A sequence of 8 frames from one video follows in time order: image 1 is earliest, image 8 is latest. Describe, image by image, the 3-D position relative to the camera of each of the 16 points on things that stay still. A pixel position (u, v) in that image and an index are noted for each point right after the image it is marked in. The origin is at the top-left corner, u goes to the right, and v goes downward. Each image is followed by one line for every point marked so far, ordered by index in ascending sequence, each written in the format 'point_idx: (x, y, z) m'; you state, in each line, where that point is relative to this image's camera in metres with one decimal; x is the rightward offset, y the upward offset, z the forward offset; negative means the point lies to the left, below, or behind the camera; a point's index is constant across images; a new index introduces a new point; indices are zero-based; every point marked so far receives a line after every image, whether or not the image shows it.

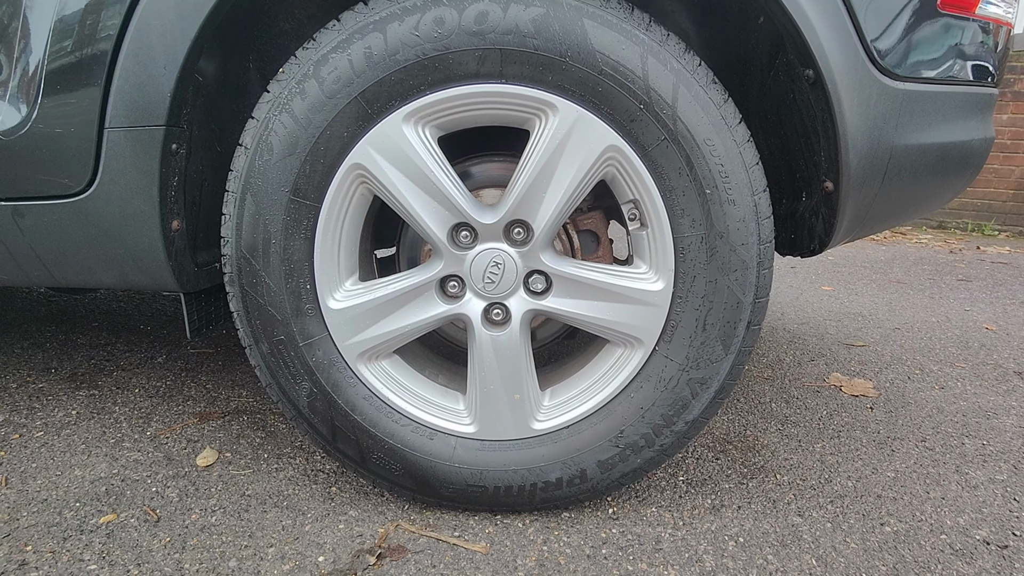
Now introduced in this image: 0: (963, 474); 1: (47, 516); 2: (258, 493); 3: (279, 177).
0: (+0.9, -0.4, +1.0) m
1: (-0.8, -0.4, +0.9) m
2: (-0.4, -0.4, +0.9) m
3: (-0.3, +0.2, +0.8) m
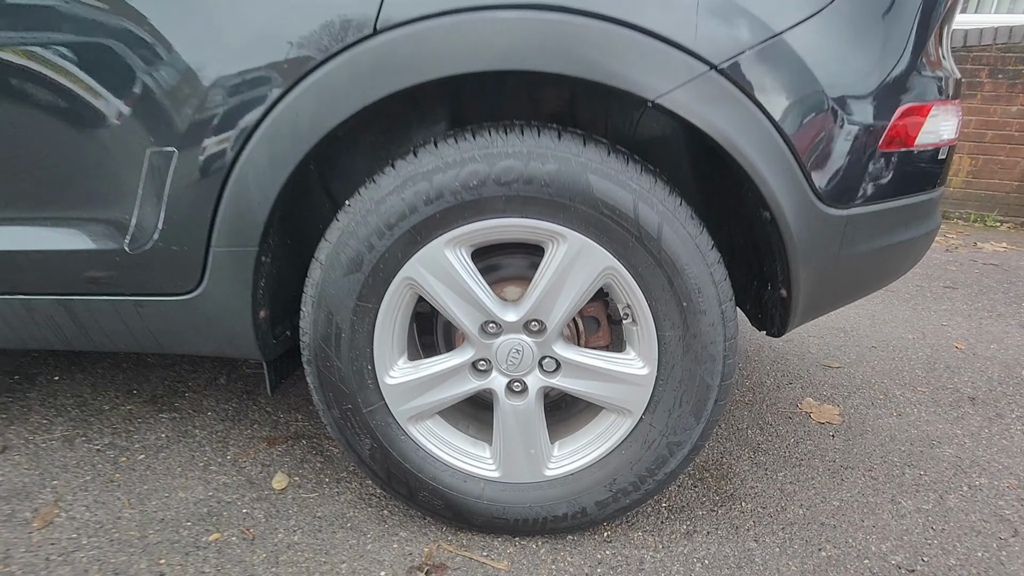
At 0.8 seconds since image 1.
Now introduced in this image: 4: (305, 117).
0: (+0.9, -0.5, +1.2) m
1: (-0.7, -0.5, +1.1) m
2: (-0.4, -0.5, +1.2) m
3: (-0.3, 0.0, +1.0) m
4: (-0.3, +0.3, +0.9) m
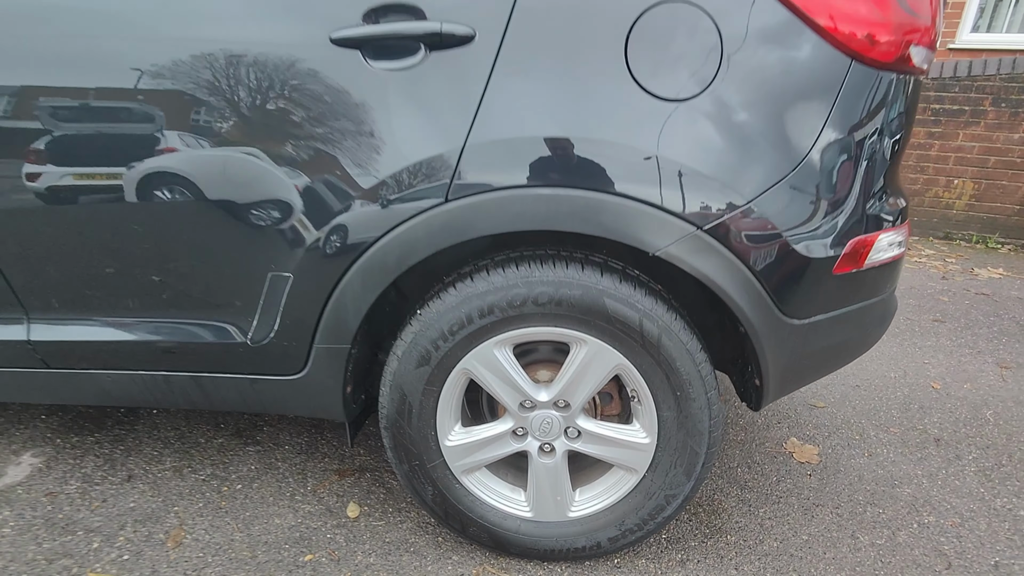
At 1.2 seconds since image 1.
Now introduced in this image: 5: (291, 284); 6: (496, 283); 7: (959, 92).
0: (+1.0, -0.7, +1.5) m
1: (-0.7, -0.7, +1.5) m
2: (-0.3, -0.7, +1.5) m
3: (-0.2, -0.2, +1.3) m
4: (-0.3, +0.1, +1.2) m
5: (-0.5, 0.0, +1.2) m
6: (0.0, 0.0, +1.2) m
7: (+3.6, +1.6, +4.2) m
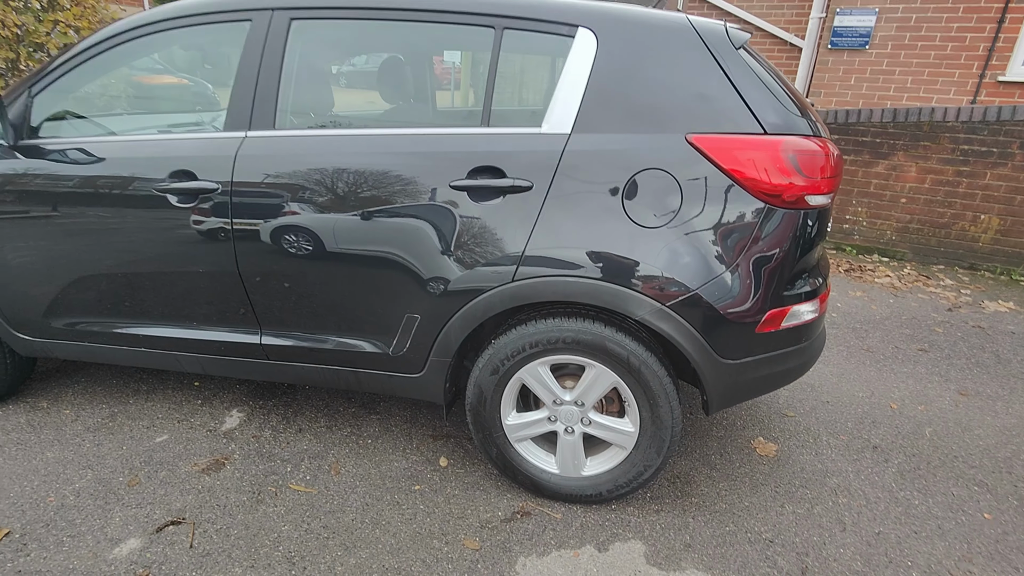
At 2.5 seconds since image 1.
0: (+1.1, -0.9, +2.2) m
1: (-0.5, -0.8, +2.3) m
2: (-0.2, -0.8, +2.3) m
3: (-0.1, -0.4, +2.1) m
4: (-0.1, -0.1, +2.0) m
5: (-0.4, -0.1, +2.1) m
6: (+0.1, -0.1, +2.0) m
7: (+4.1, +1.3, +4.6) m
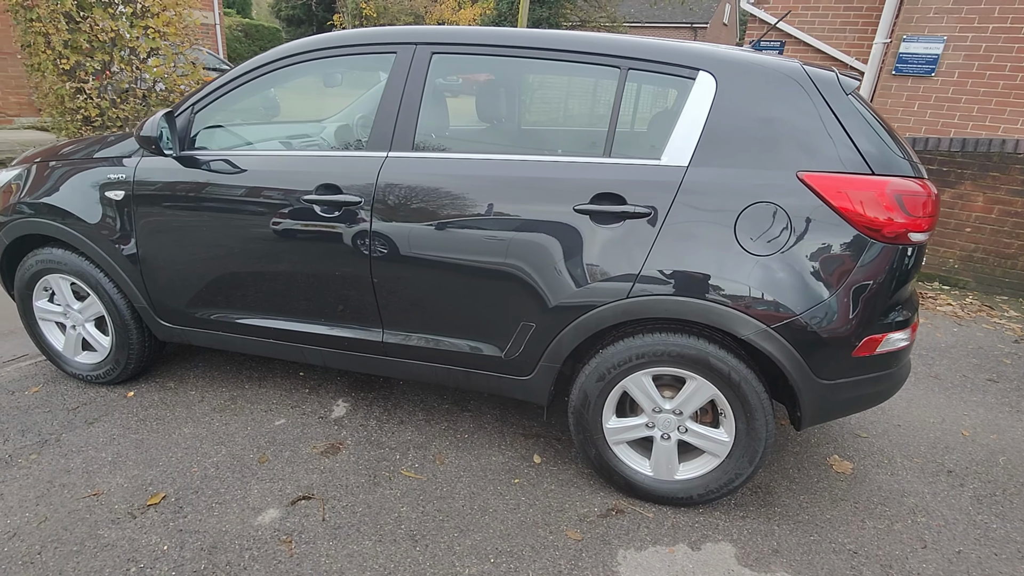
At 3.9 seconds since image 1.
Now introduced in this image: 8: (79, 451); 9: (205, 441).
0: (+1.5, -1.0, +2.3) m
1: (-0.1, -0.9, +2.5) m
2: (+0.2, -0.9, +2.5) m
3: (+0.4, -0.4, +2.3) m
4: (+0.3, -0.1, +2.2) m
5: (+0.1, -0.2, +2.3) m
6: (+0.6, -0.2, +2.2) m
7: (+4.7, +1.0, +4.6) m
8: (-2.1, -0.8, +2.6) m
9: (-1.5, -0.8, +2.7) m
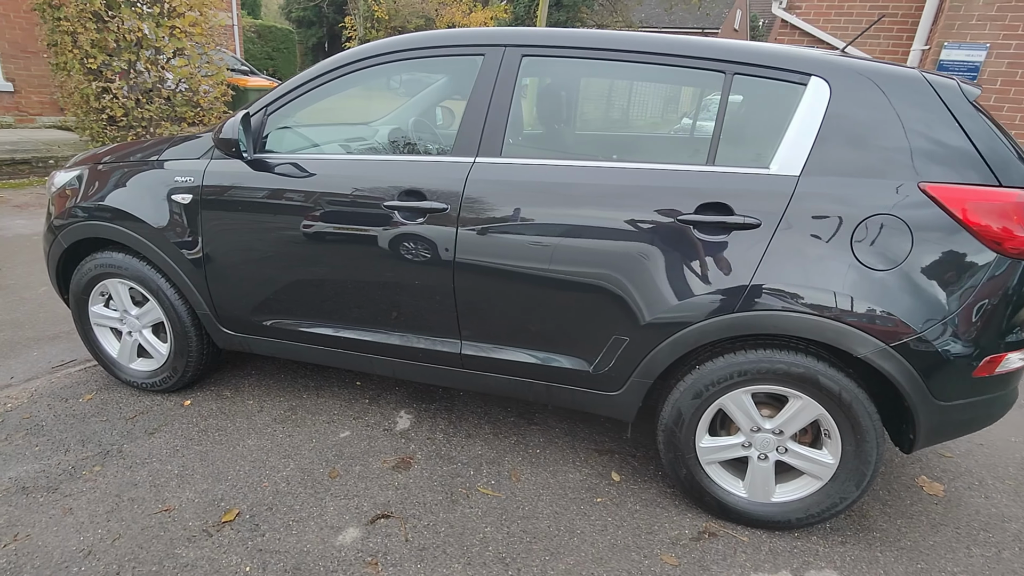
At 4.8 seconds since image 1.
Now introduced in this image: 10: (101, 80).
0: (+1.9, -1.1, +2.2) m
1: (+0.3, -0.9, +2.4) m
2: (+0.6, -1.0, +2.4) m
3: (+0.7, -0.5, +2.2) m
4: (+0.7, -0.2, +2.1) m
5: (+0.5, -0.2, +2.2) m
6: (+0.9, -0.3, +2.1) m
7: (+5.1, +0.9, +4.5) m
8: (-1.7, -0.8, +2.5) m
9: (-1.2, -0.8, +2.6) m
10: (-6.3, +3.2, +8.1) m
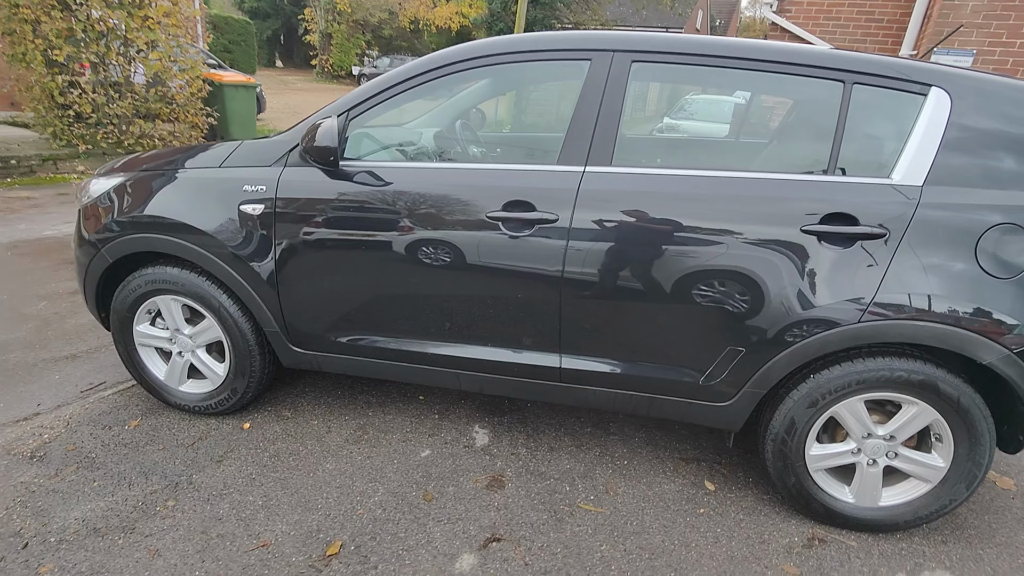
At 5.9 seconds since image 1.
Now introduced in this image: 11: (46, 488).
0: (+2.4, -1.1, +2.3) m
1: (+0.8, -1.0, +2.4) m
2: (+1.1, -1.0, +2.4) m
3: (+1.2, -0.5, +2.2) m
4: (+1.2, -0.2, +2.1) m
5: (+0.9, -0.3, +2.2) m
6: (+1.4, -0.3, +2.1) m
7: (+5.4, +1.0, +4.8) m
8: (-1.3, -0.9, +2.3) m
9: (-0.7, -0.9, +2.4) m
10: (-6.3, +3.1, +7.5) m
11: (-2.0, -0.9, +2.3) m
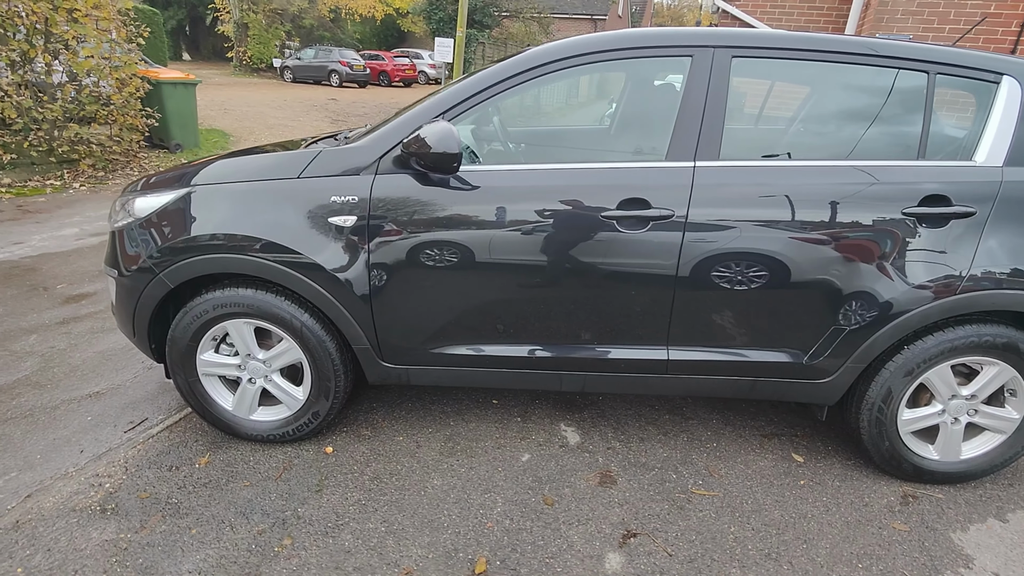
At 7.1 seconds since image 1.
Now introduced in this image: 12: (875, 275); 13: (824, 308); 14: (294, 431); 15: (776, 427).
0: (+2.9, -0.9, +2.6) m
1: (+1.3, -0.9, +2.5) m
2: (+1.6, -0.9, +2.6) m
3: (+1.7, -0.4, +2.3) m
4: (+1.7, -0.1, +2.2) m
5: (+1.4, -0.2, +2.3) m
6: (+1.9, -0.2, +2.3) m
7: (+5.4, +1.4, +5.4) m
8: (-0.7, -1.0, +2.2) m
9: (-0.2, -0.9, +2.4) m
10: (-6.6, +2.7, +6.6) m
11: (-1.4, -1.0, +2.1) m
12: (+1.5, +0.1, +2.2) m
13: (+1.3, -0.1, +2.3) m
14: (-1.0, -0.7, +2.6) m
15: (+1.4, -0.8, +2.9) m
